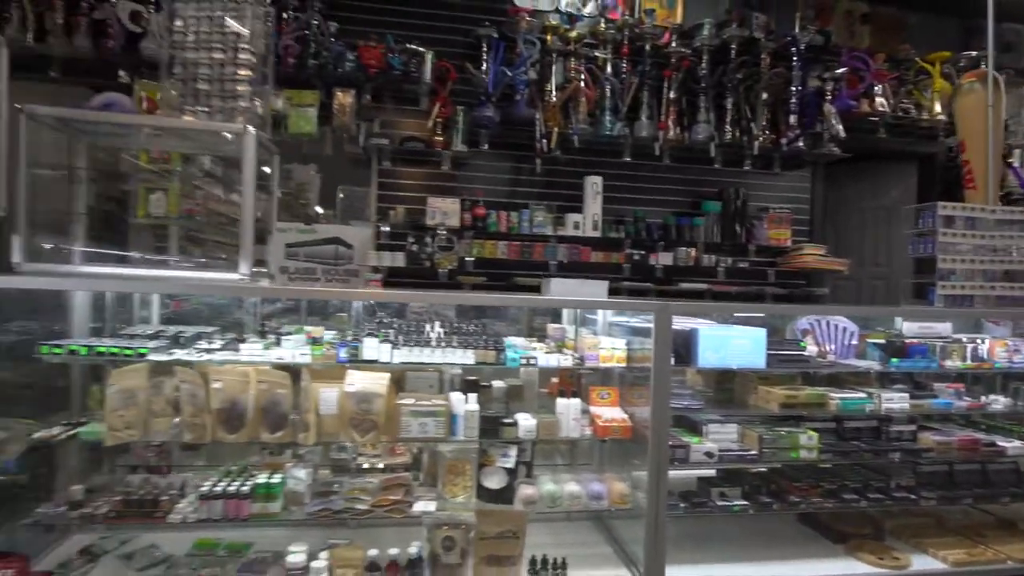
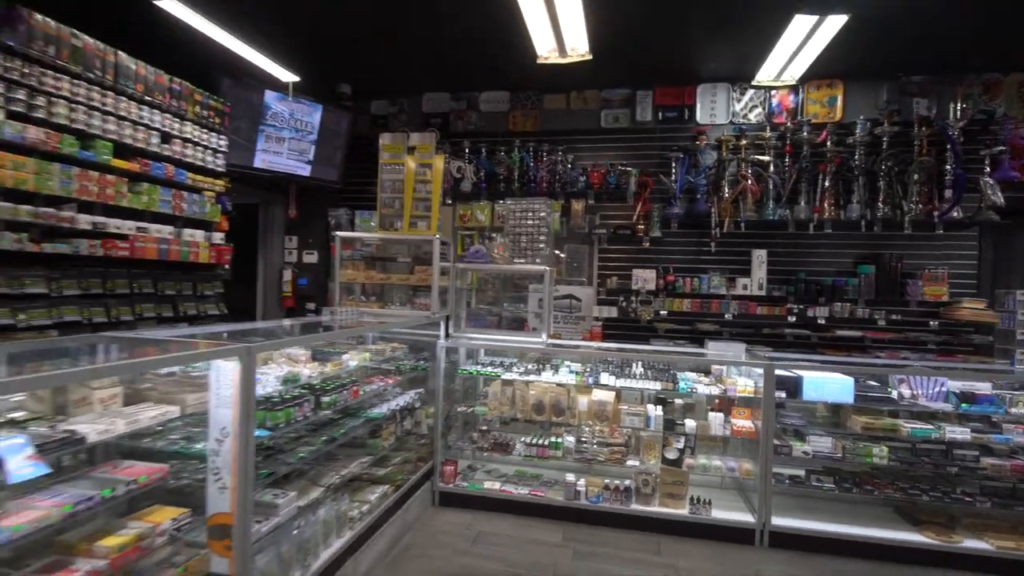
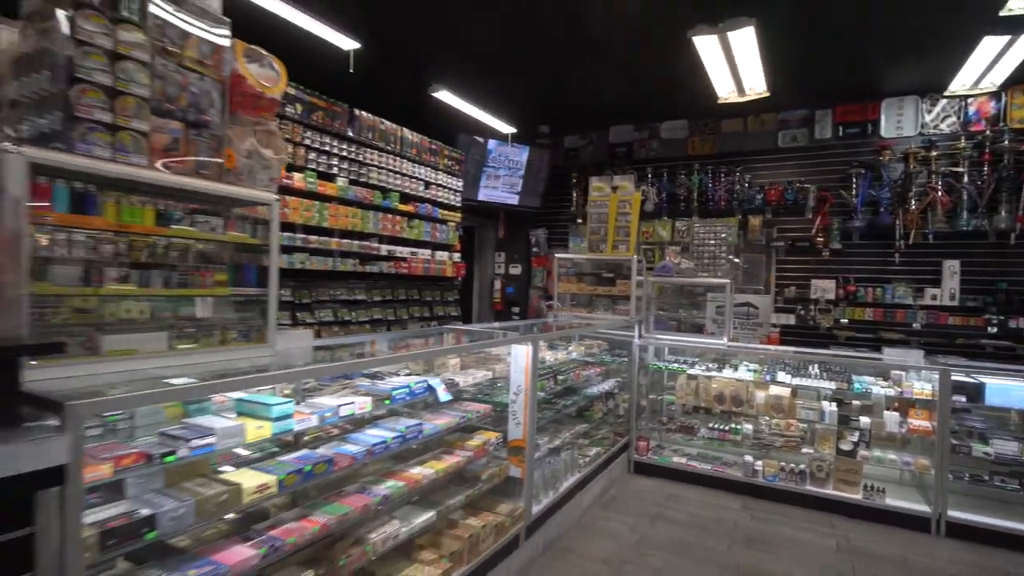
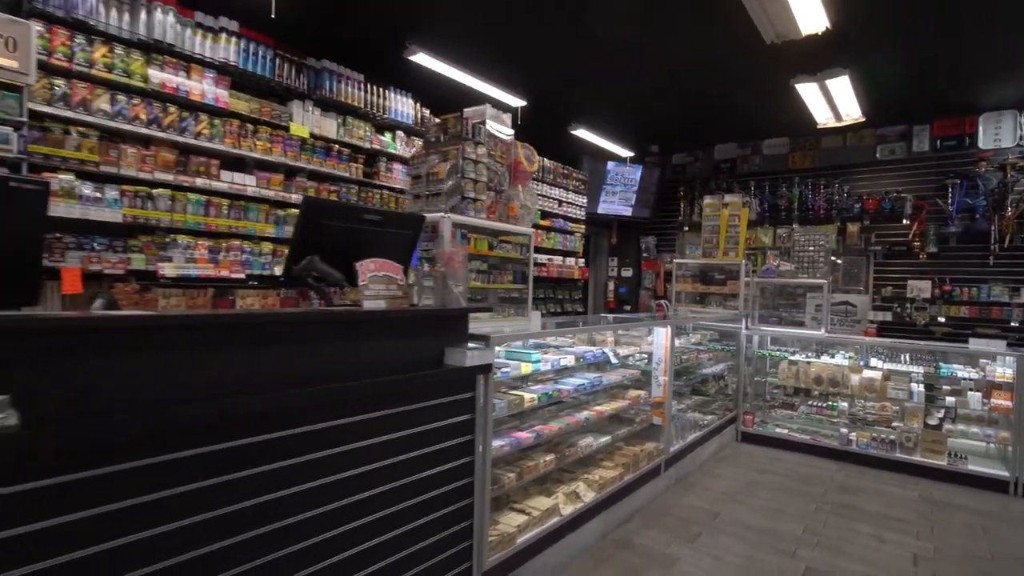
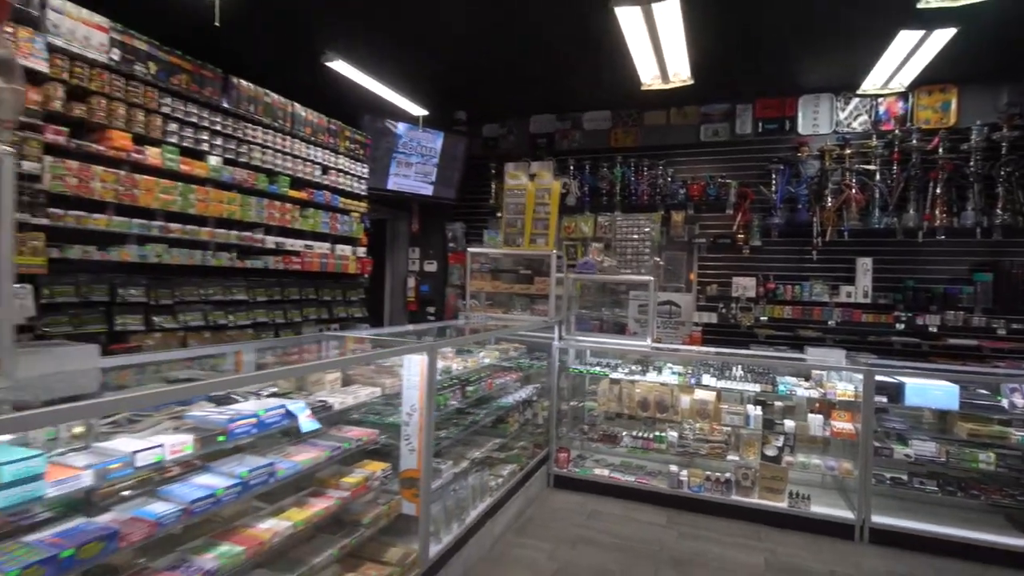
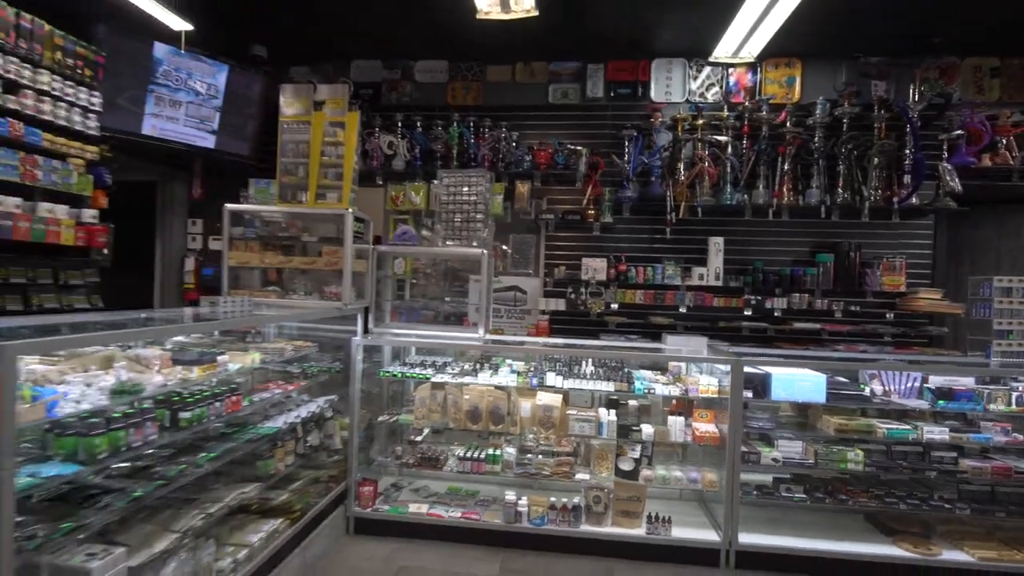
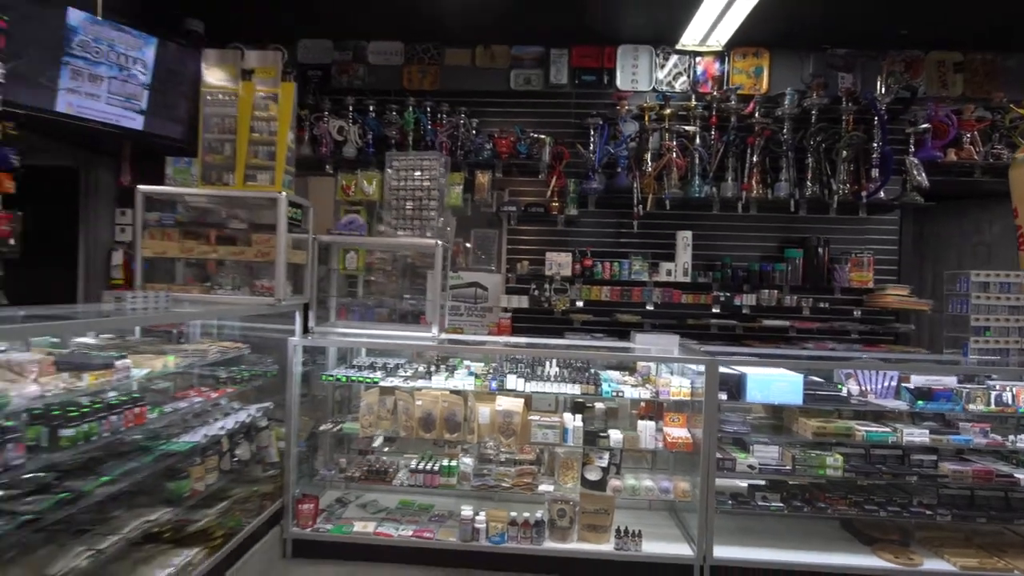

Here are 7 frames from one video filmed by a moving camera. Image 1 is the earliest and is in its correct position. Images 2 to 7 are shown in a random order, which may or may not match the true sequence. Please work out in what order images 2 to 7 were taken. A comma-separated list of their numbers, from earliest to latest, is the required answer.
7, 6, 2, 5, 3, 4
